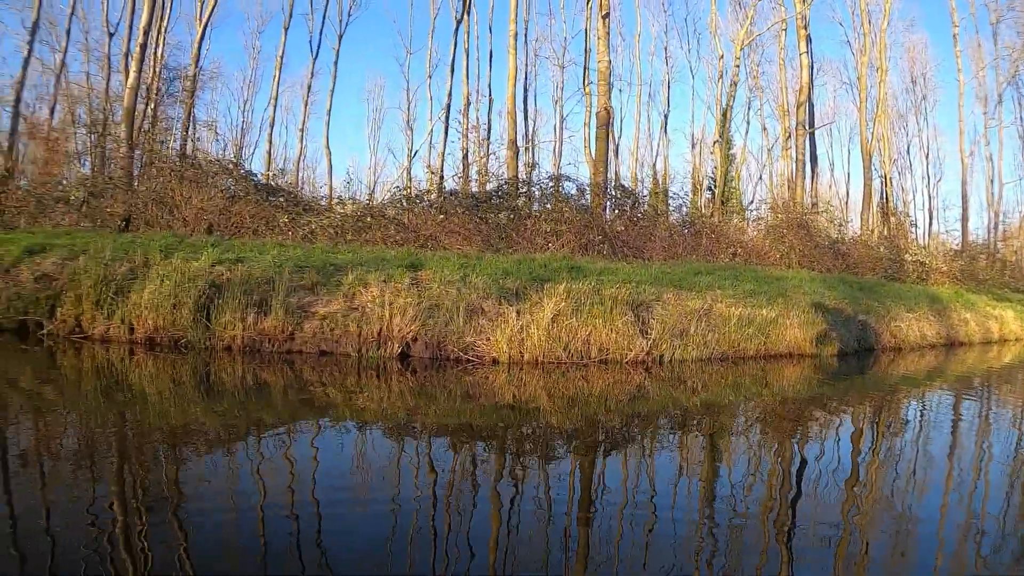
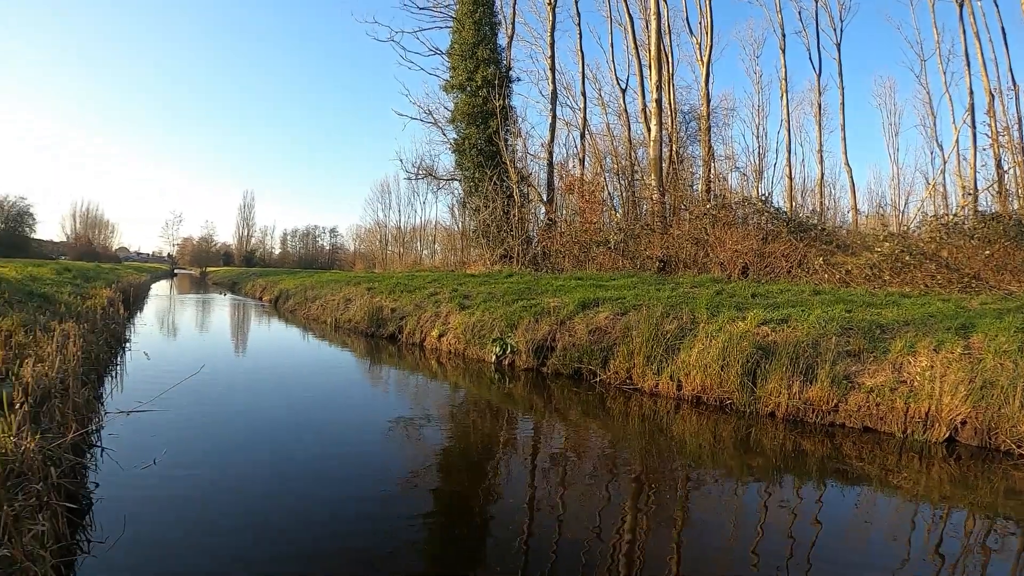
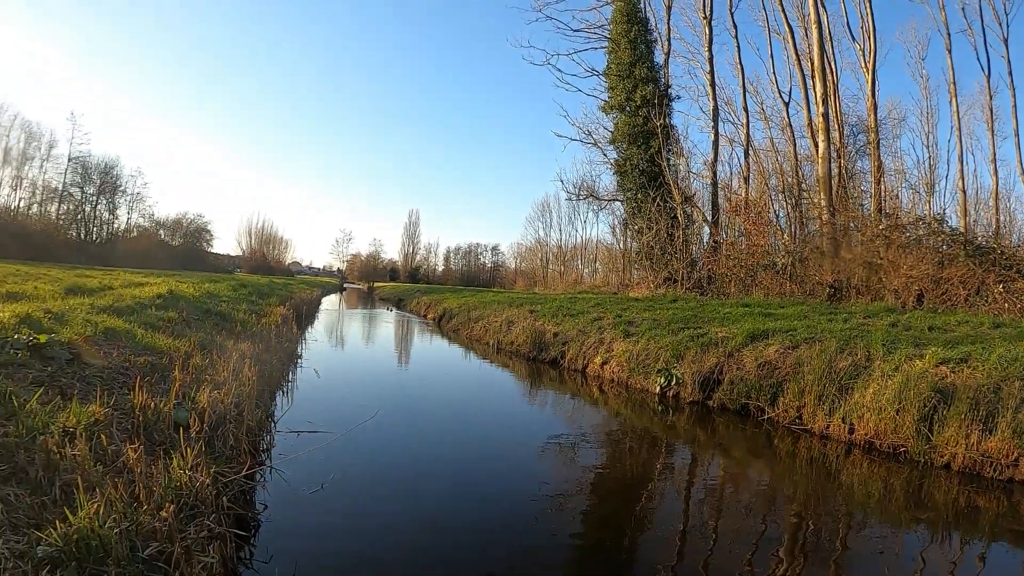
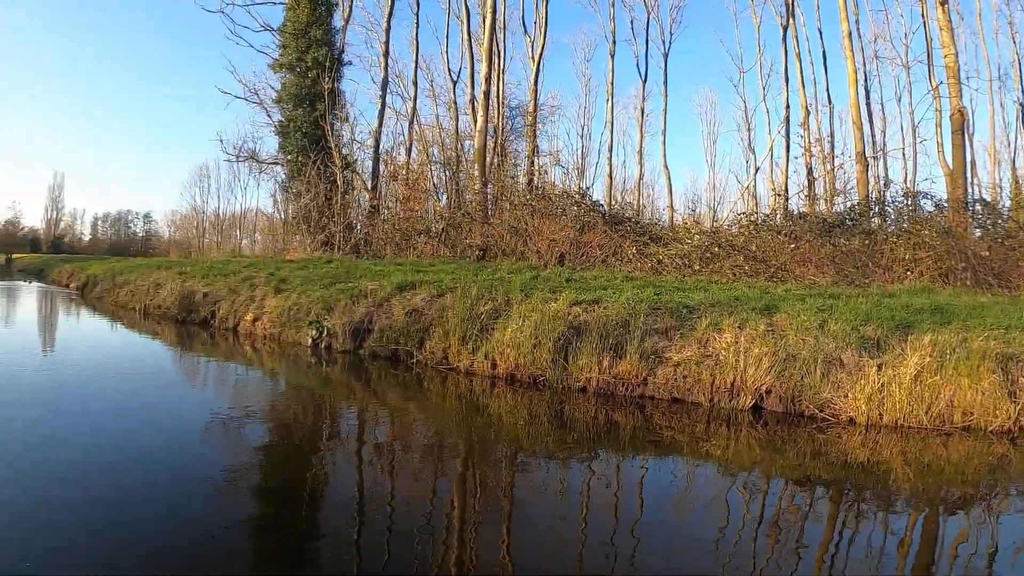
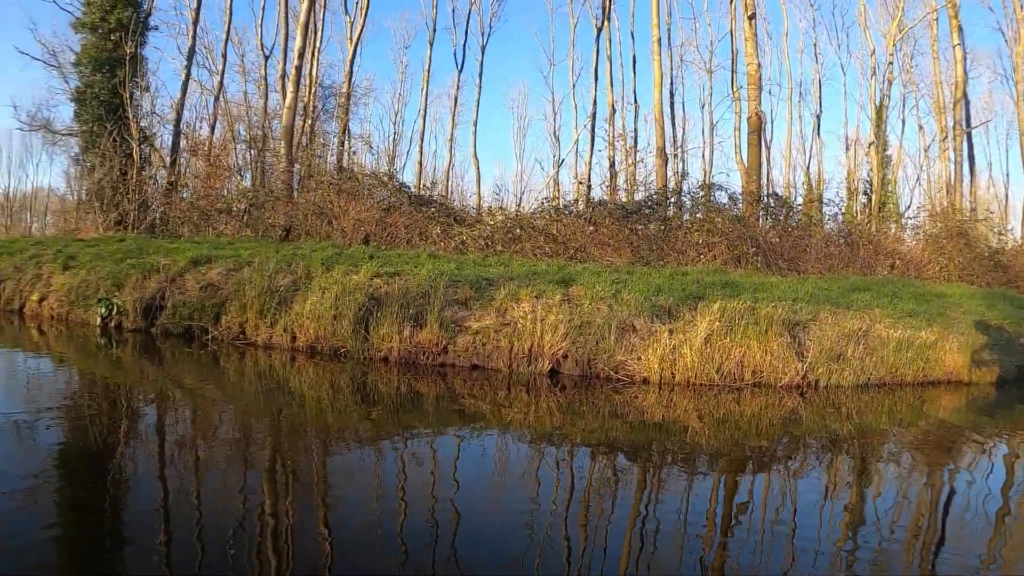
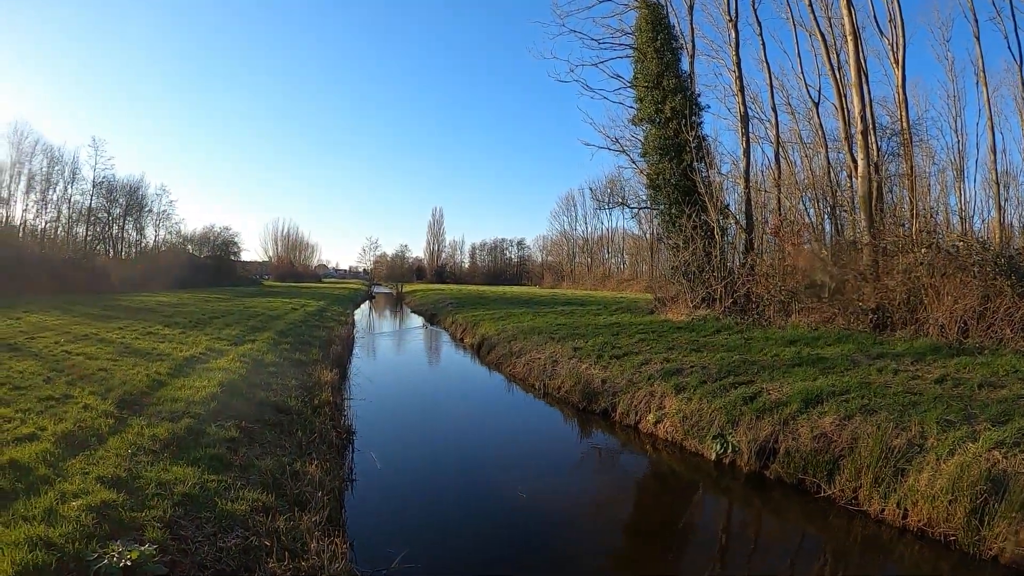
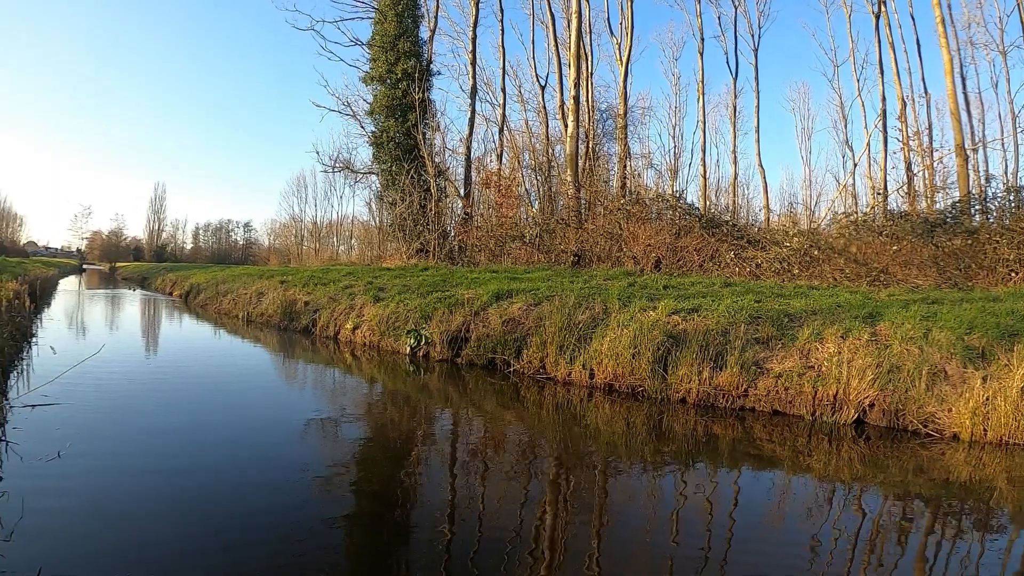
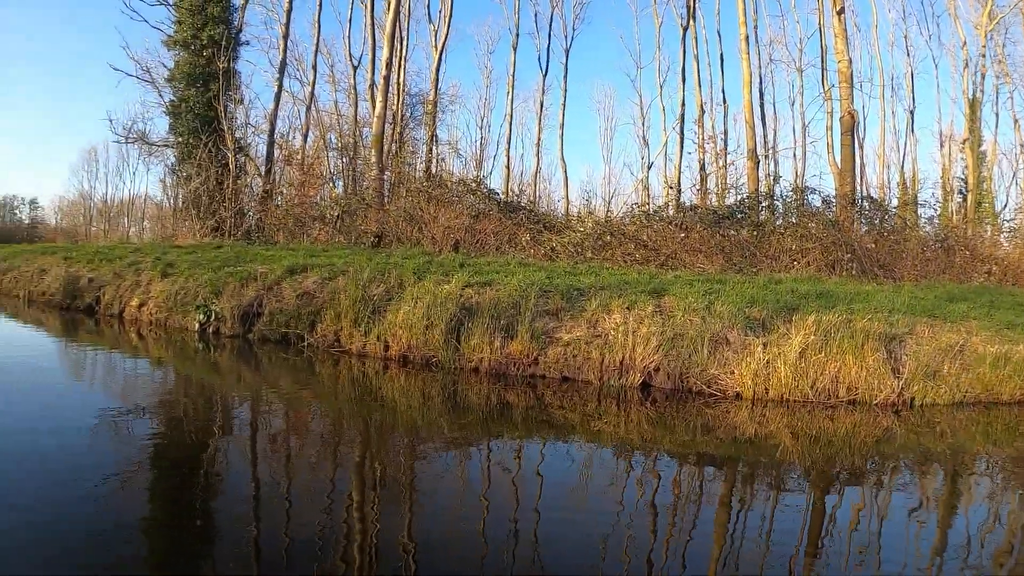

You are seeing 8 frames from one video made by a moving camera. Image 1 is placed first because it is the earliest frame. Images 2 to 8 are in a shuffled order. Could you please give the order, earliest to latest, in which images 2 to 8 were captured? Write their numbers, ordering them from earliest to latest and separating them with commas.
5, 8, 4, 7, 2, 3, 6
